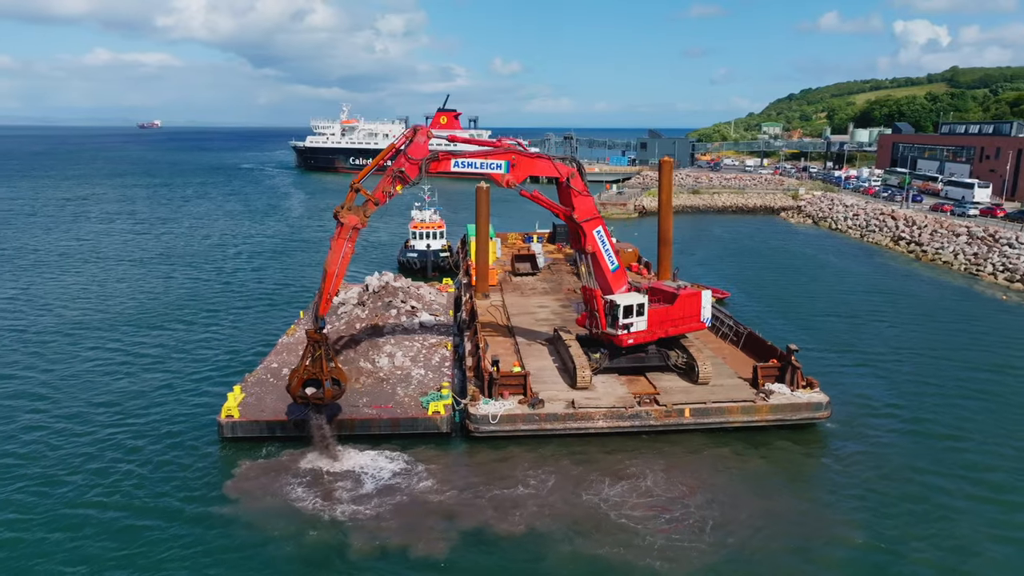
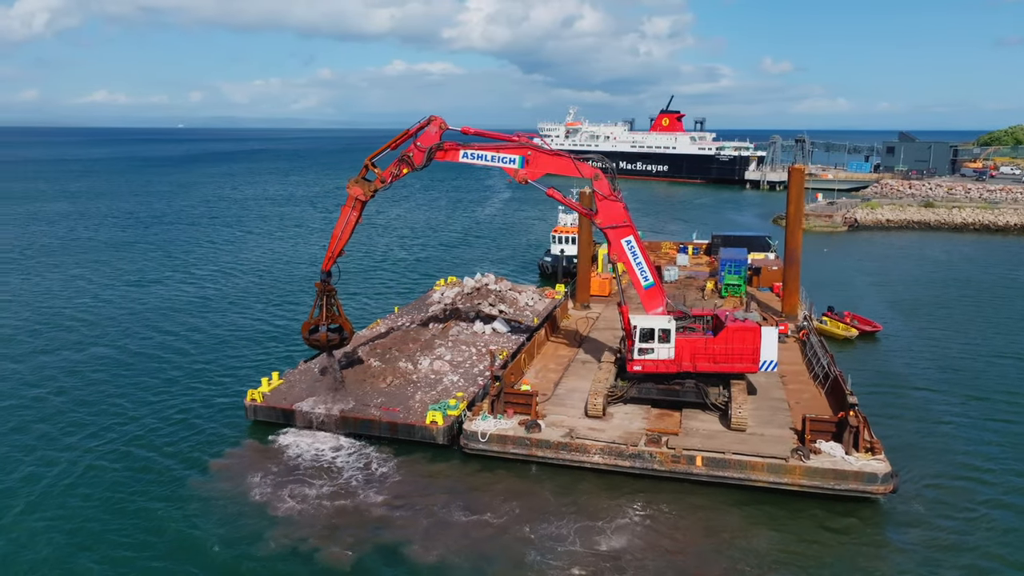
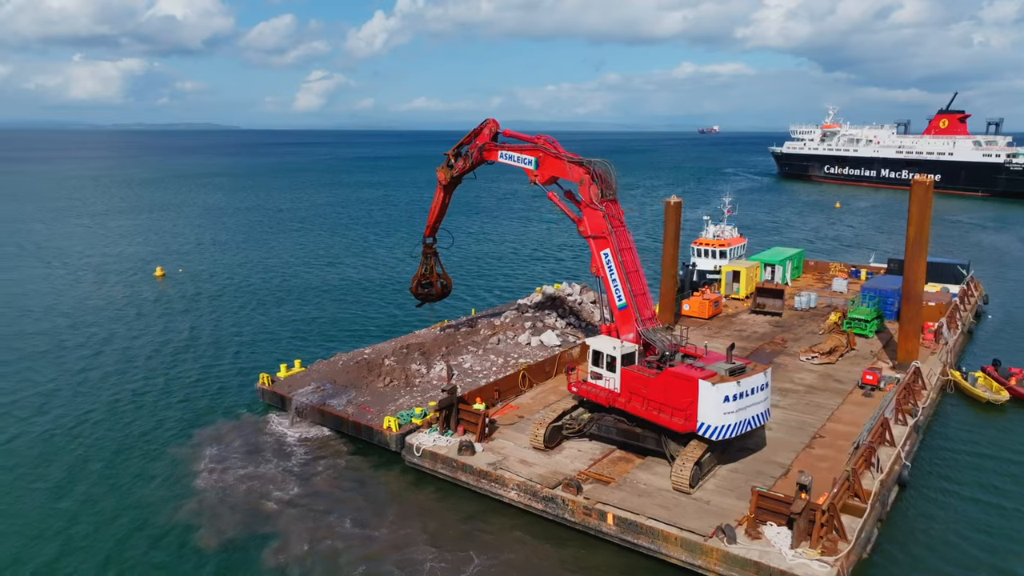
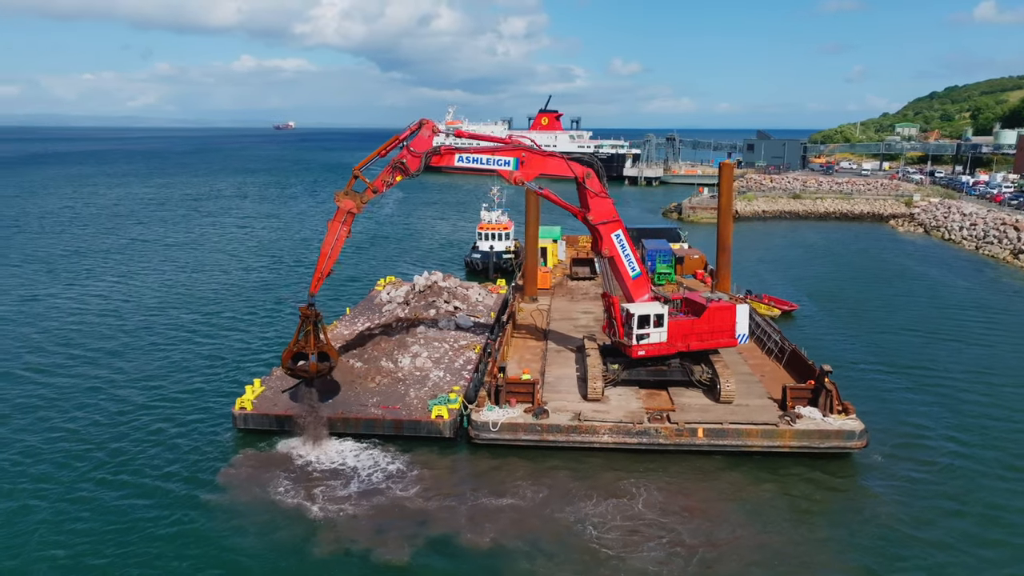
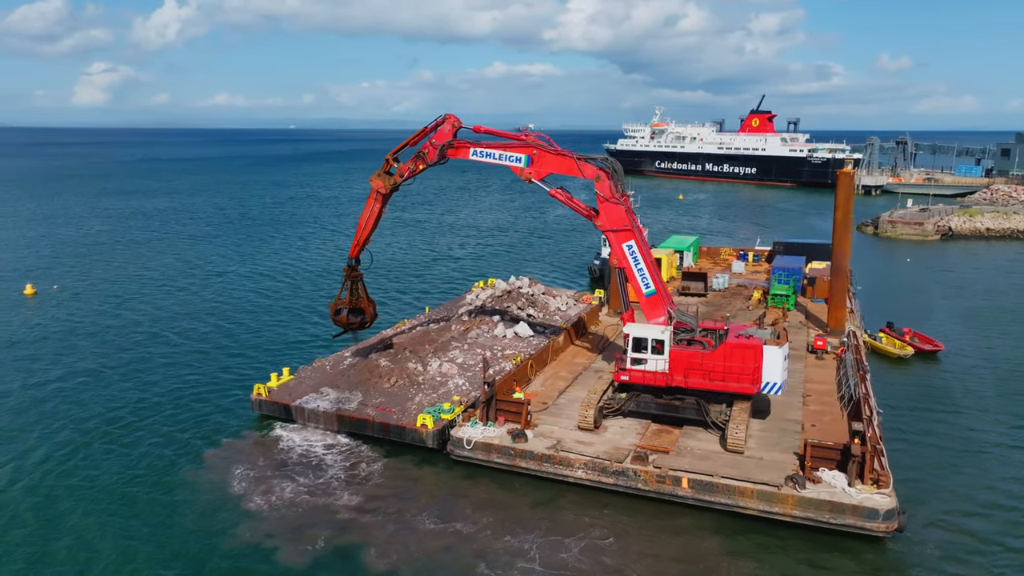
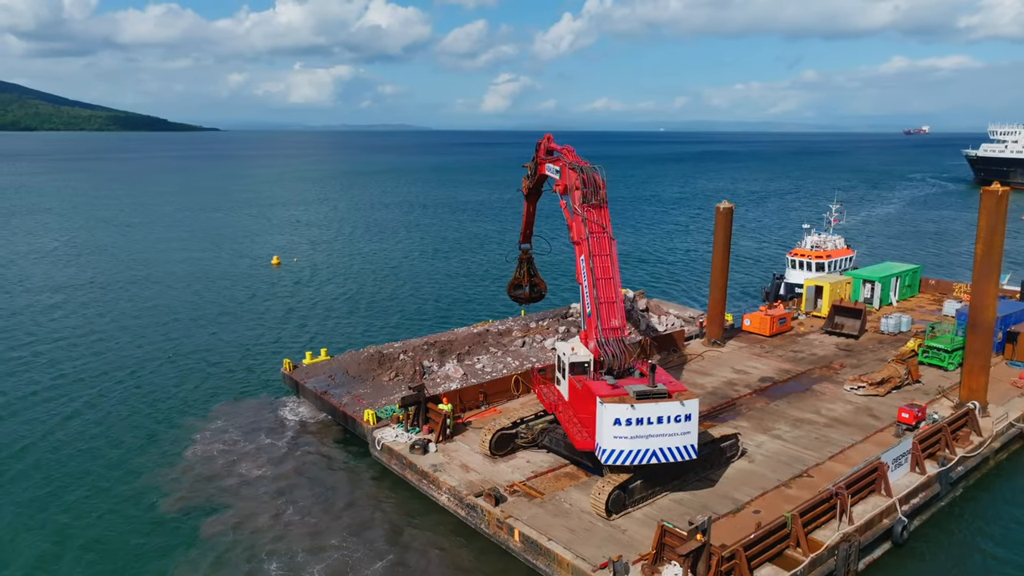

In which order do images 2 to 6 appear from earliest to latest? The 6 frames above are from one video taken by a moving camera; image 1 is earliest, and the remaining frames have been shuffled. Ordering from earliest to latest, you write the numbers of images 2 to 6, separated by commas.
4, 2, 5, 3, 6
